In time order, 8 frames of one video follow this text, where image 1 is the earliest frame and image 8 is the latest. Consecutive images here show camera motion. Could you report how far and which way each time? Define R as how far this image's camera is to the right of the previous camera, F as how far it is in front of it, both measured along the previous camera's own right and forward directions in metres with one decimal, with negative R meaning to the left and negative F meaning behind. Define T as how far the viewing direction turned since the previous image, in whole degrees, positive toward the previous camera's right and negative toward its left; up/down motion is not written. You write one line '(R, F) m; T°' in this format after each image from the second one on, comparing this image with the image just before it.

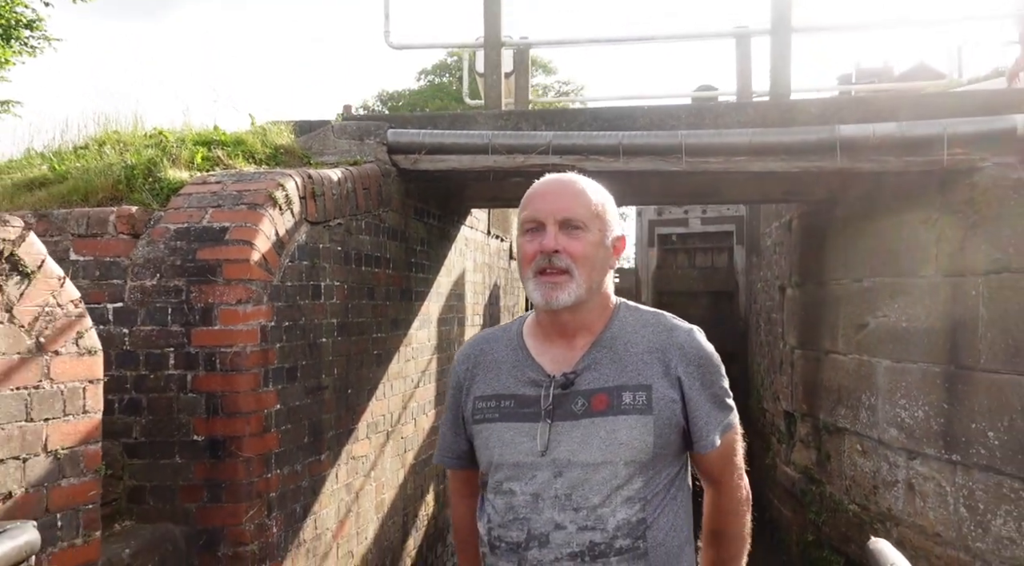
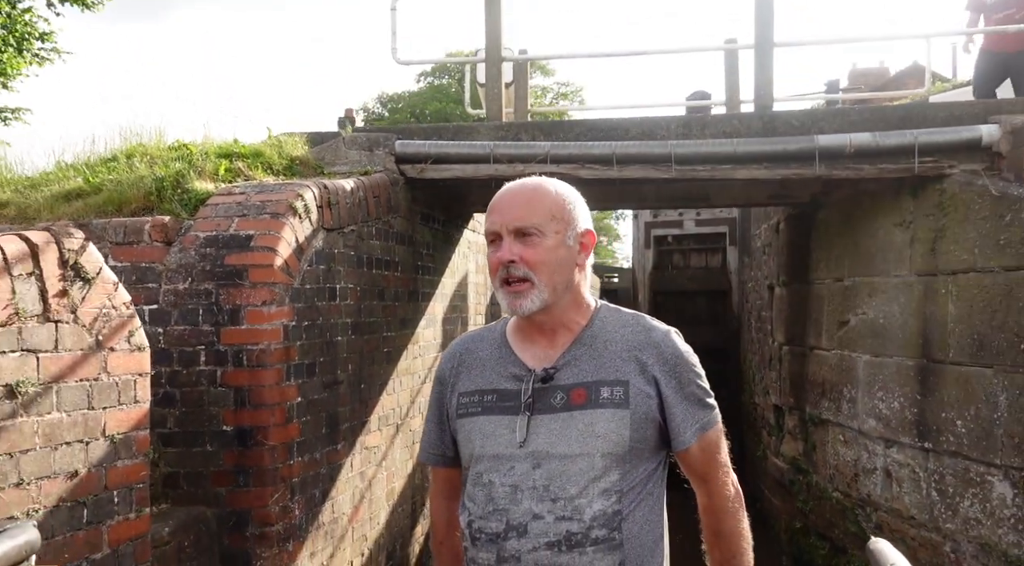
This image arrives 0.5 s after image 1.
(0.0, -0.3) m; 0°
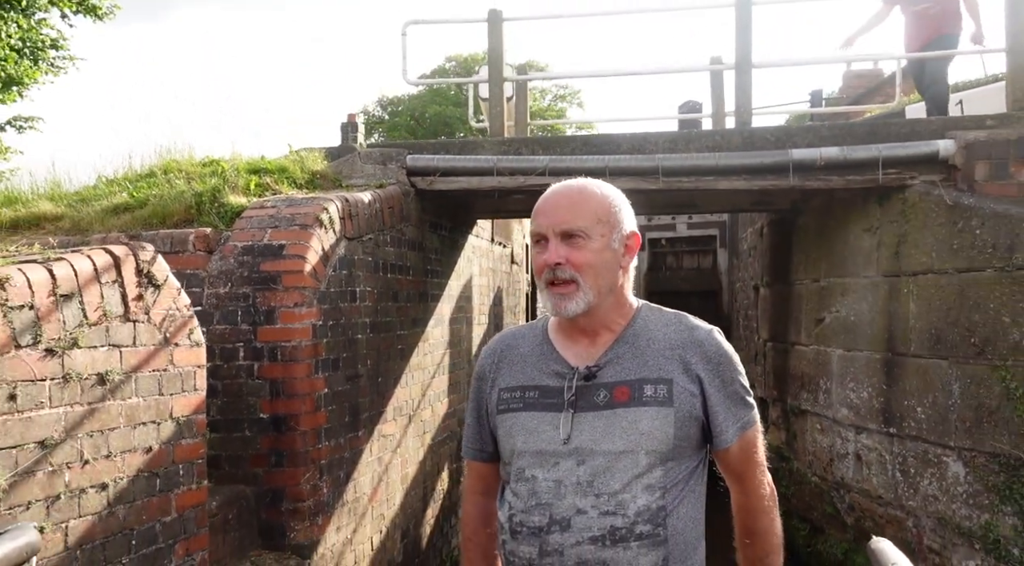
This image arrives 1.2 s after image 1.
(0.0, -0.4) m; 0°
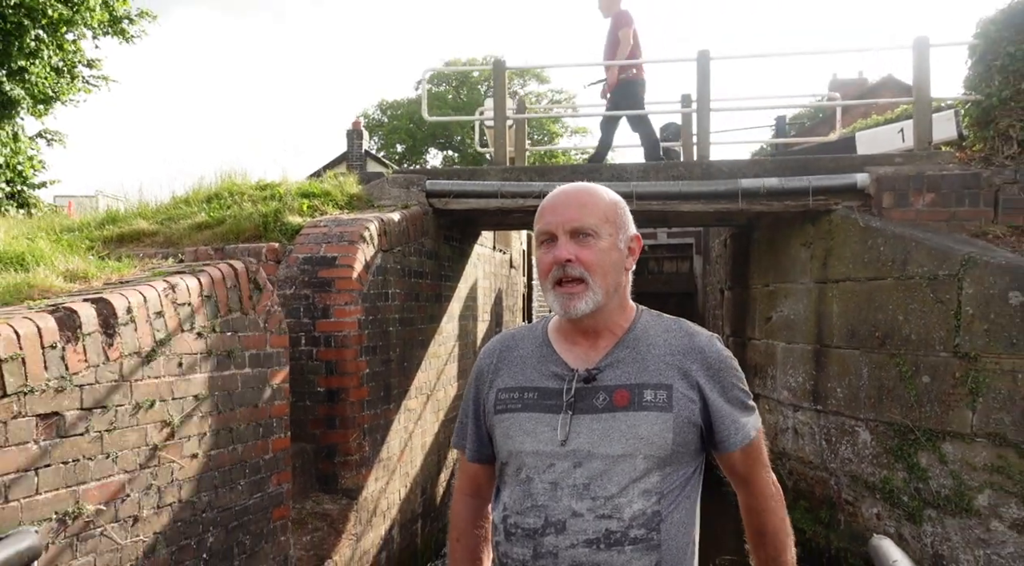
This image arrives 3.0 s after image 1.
(0.0, -1.1) m; 0°
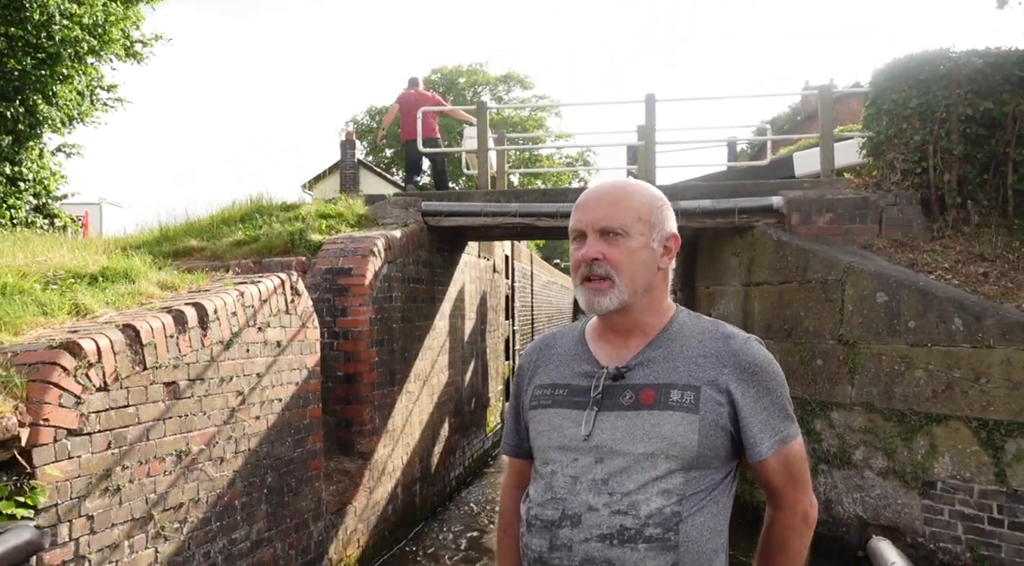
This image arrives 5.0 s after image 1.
(+0.1, -1.3) m; +1°
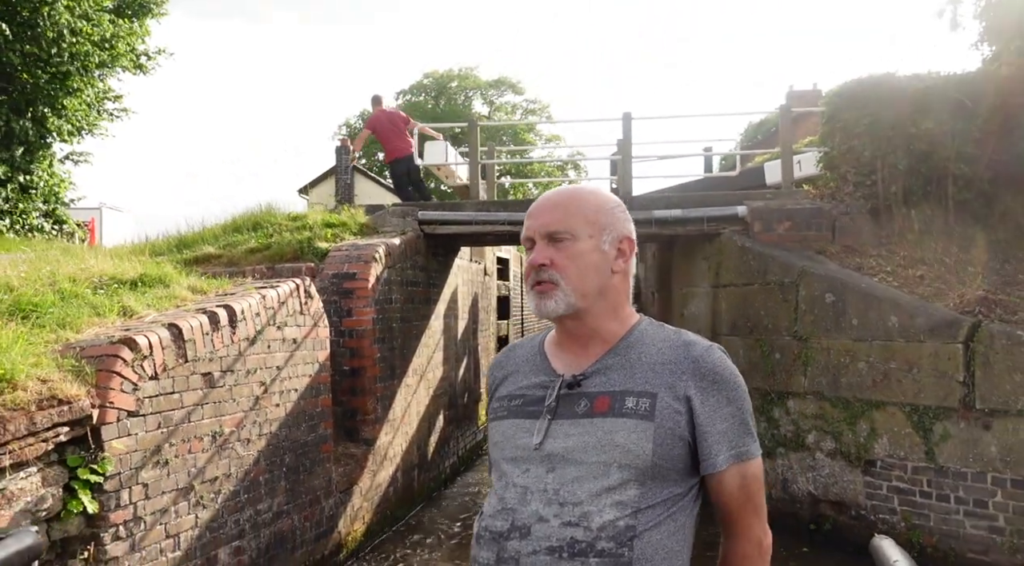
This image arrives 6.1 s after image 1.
(0.0, -0.7) m; +1°
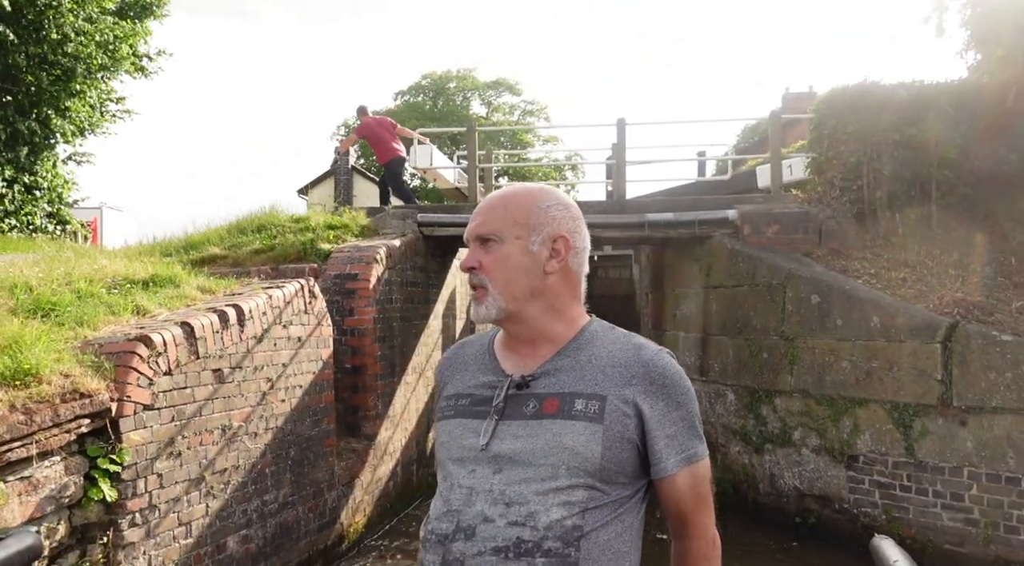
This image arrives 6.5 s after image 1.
(0.0, -0.2) m; 0°
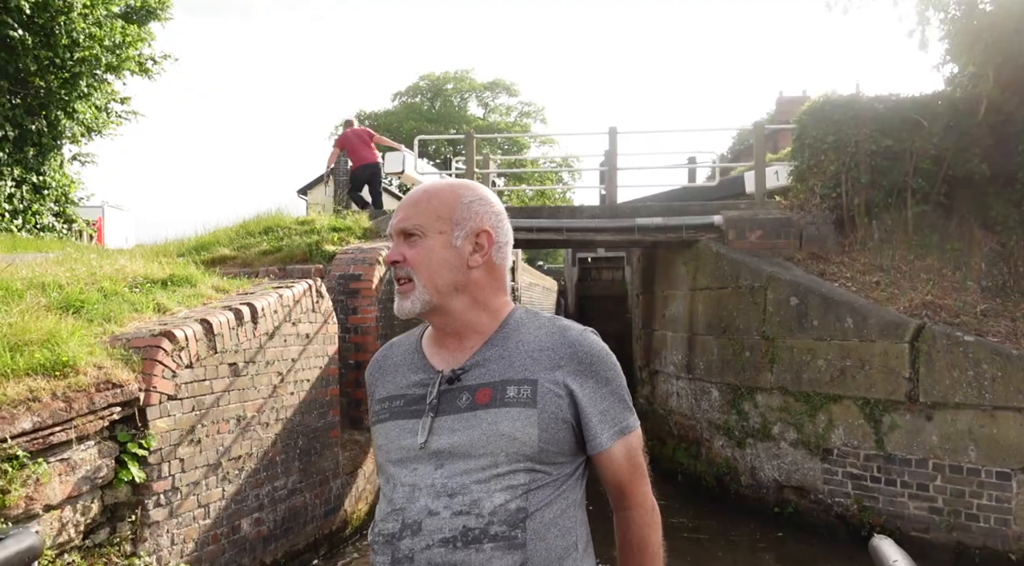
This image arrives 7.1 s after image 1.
(0.0, -0.4) m; 0°
